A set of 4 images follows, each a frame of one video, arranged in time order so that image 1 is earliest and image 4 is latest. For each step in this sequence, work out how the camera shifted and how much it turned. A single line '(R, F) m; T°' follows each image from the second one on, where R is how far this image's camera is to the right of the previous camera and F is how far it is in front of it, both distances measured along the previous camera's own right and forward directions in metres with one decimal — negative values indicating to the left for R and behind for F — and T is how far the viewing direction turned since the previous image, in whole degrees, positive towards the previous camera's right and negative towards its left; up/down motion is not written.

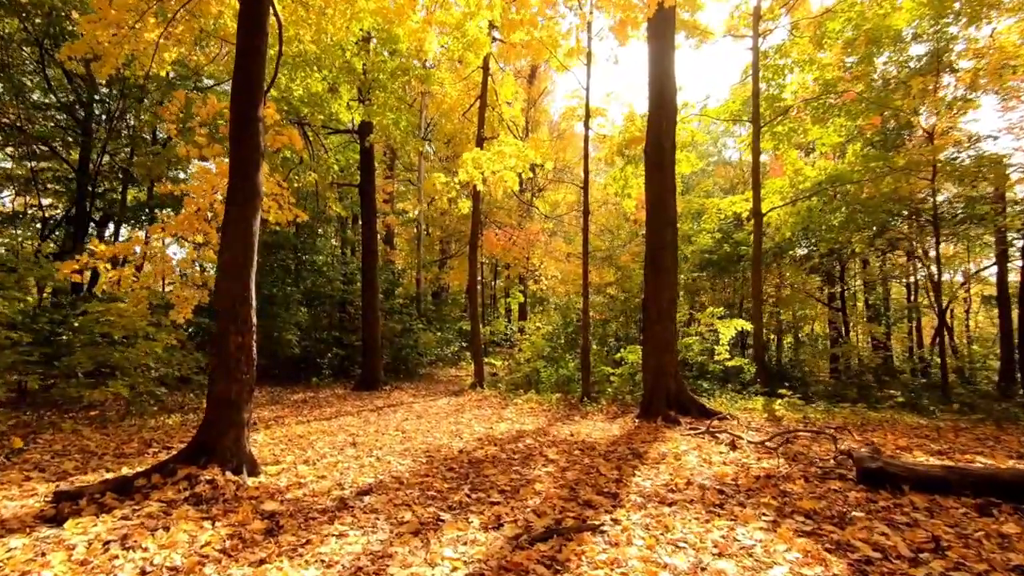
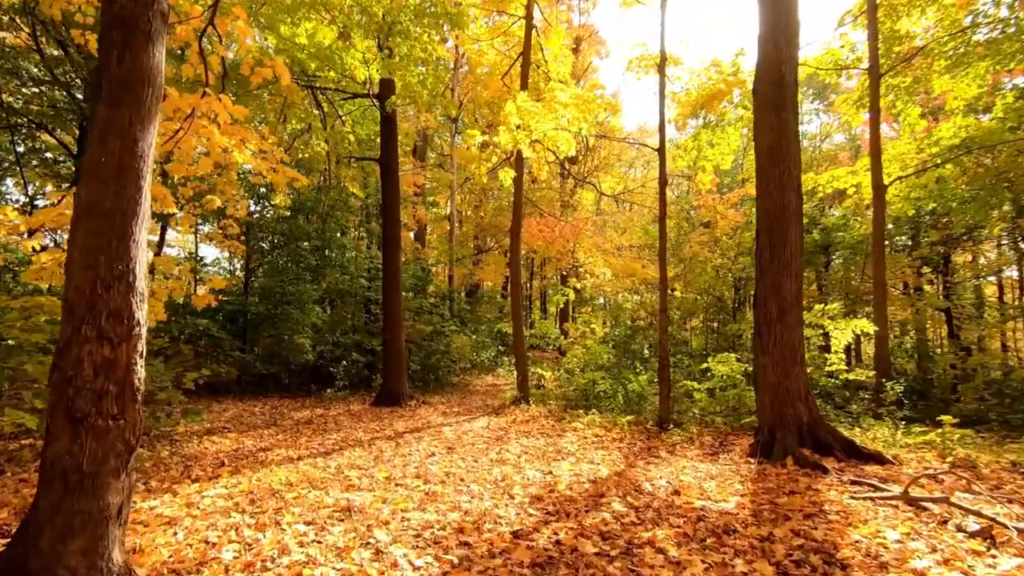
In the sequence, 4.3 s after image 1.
(-0.4, +2.2) m; -4°
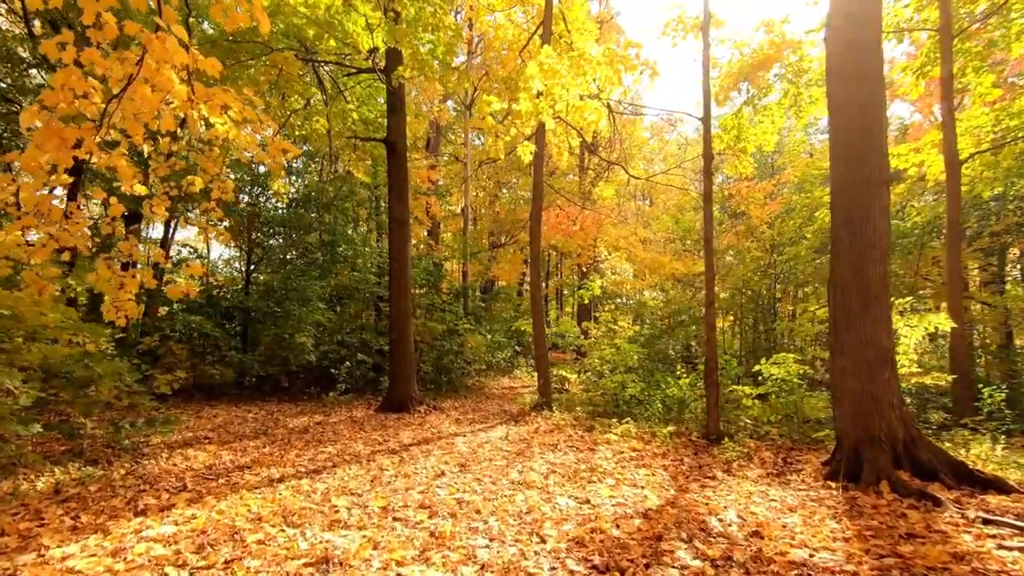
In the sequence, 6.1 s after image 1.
(-0.1, +1.0) m; -2°
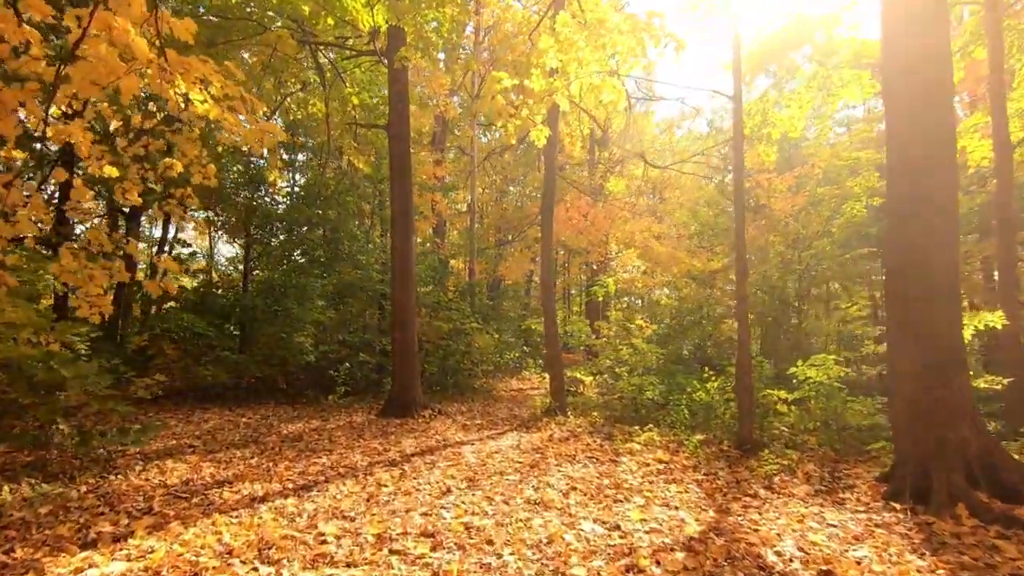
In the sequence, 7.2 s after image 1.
(-0.1, +0.6) m; -1°
